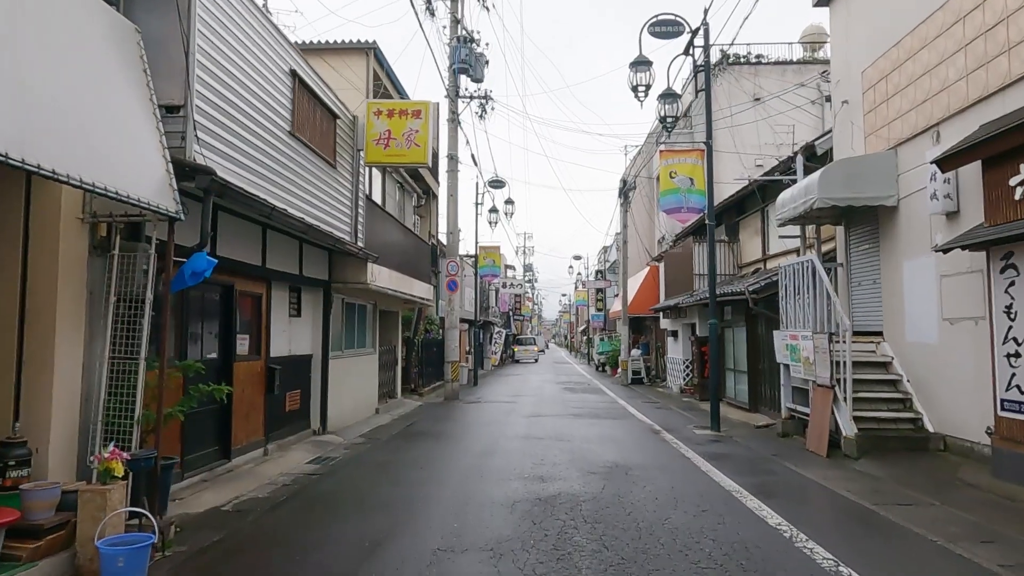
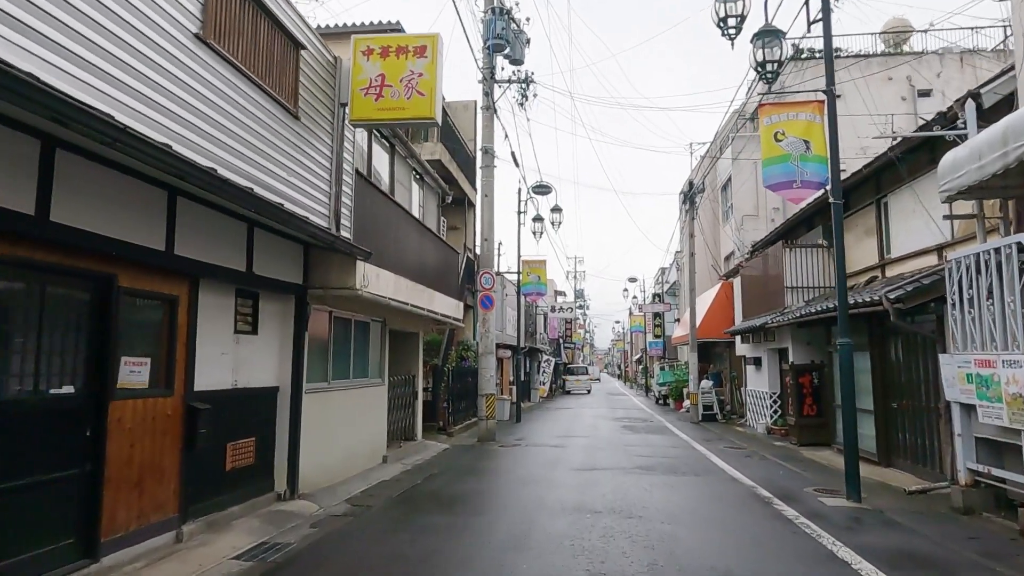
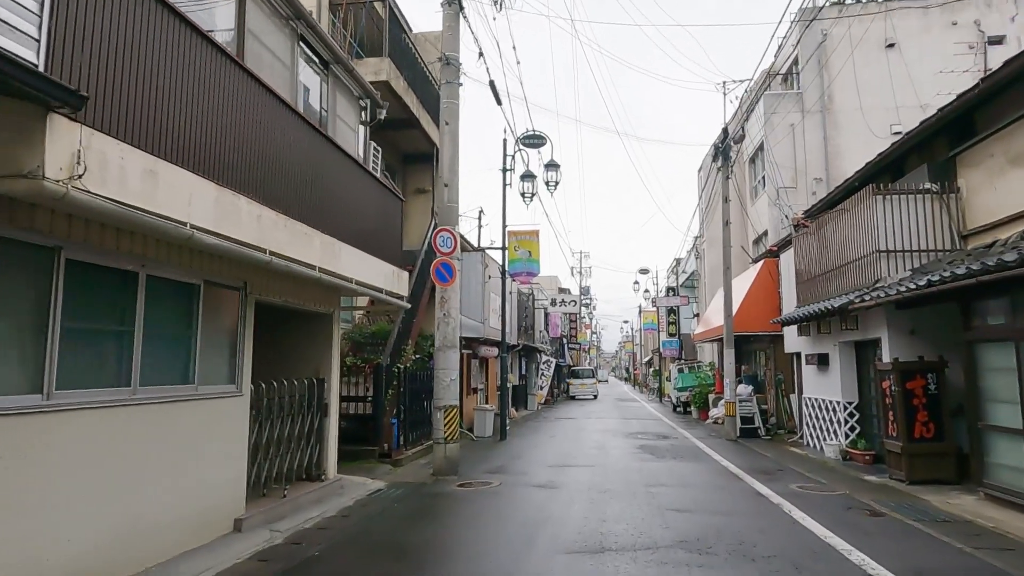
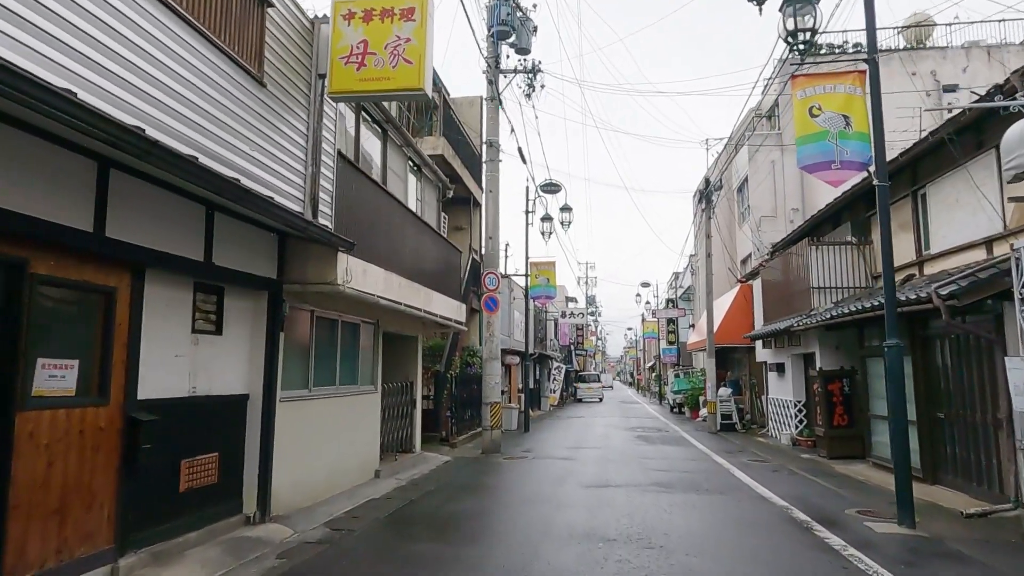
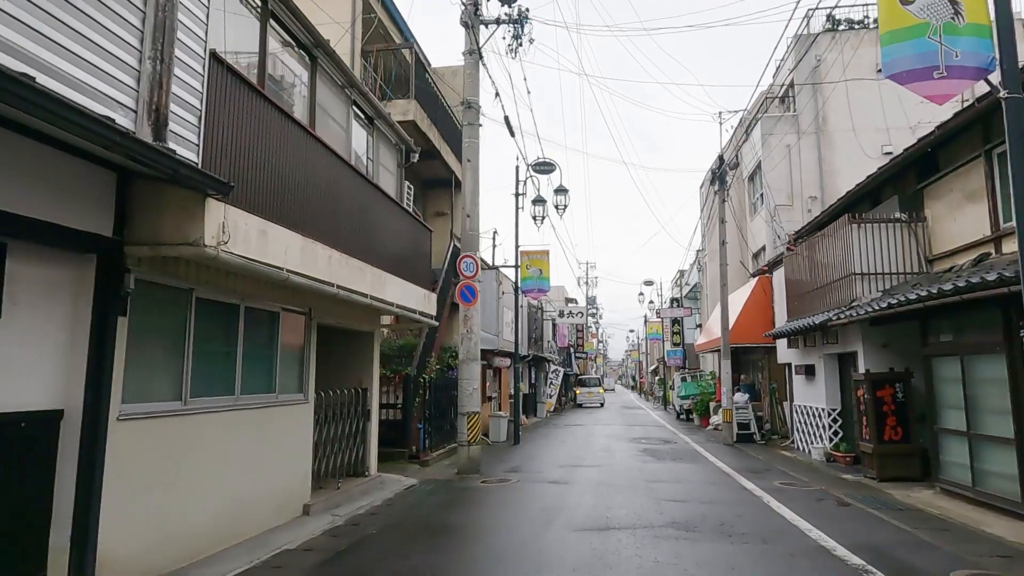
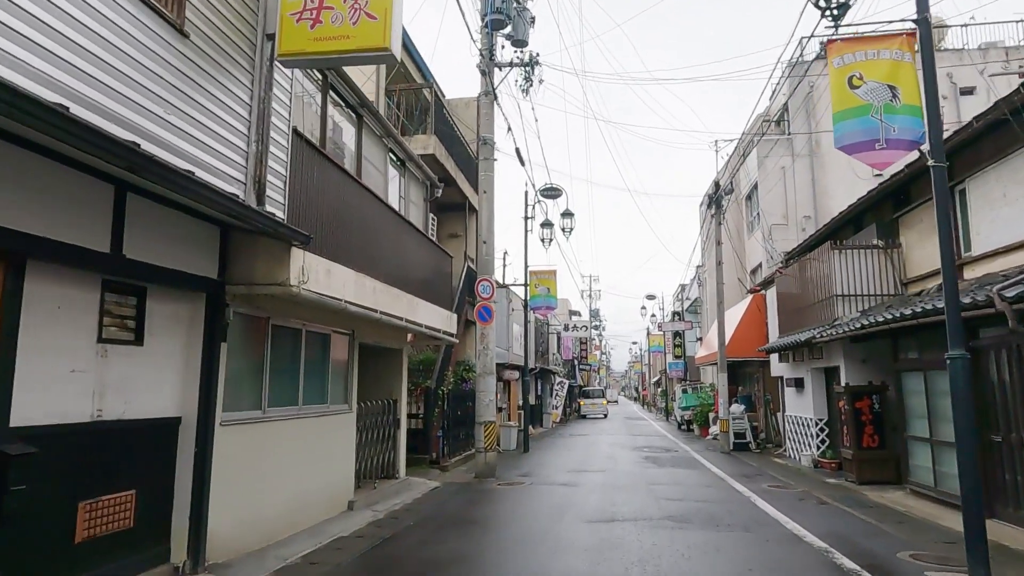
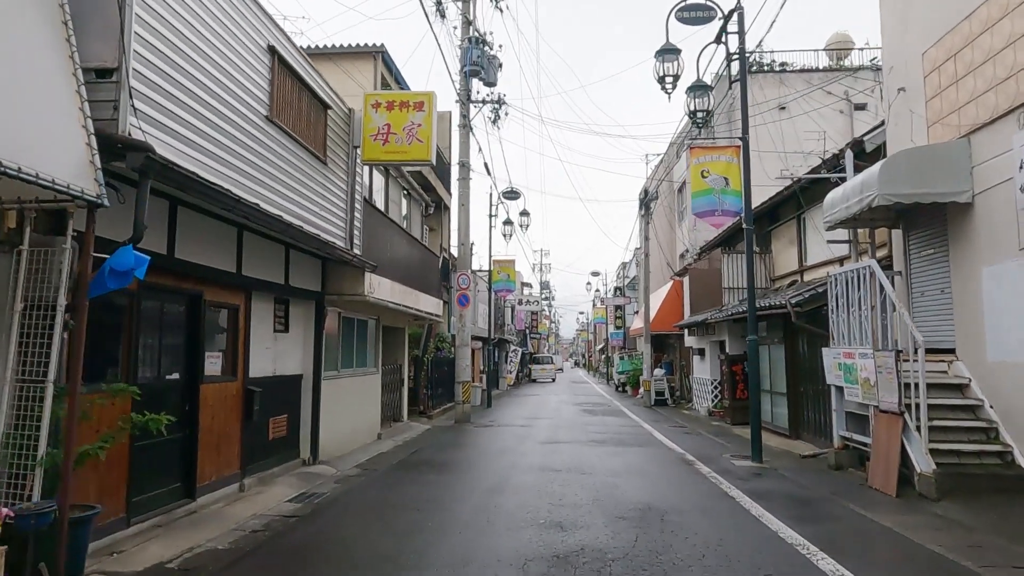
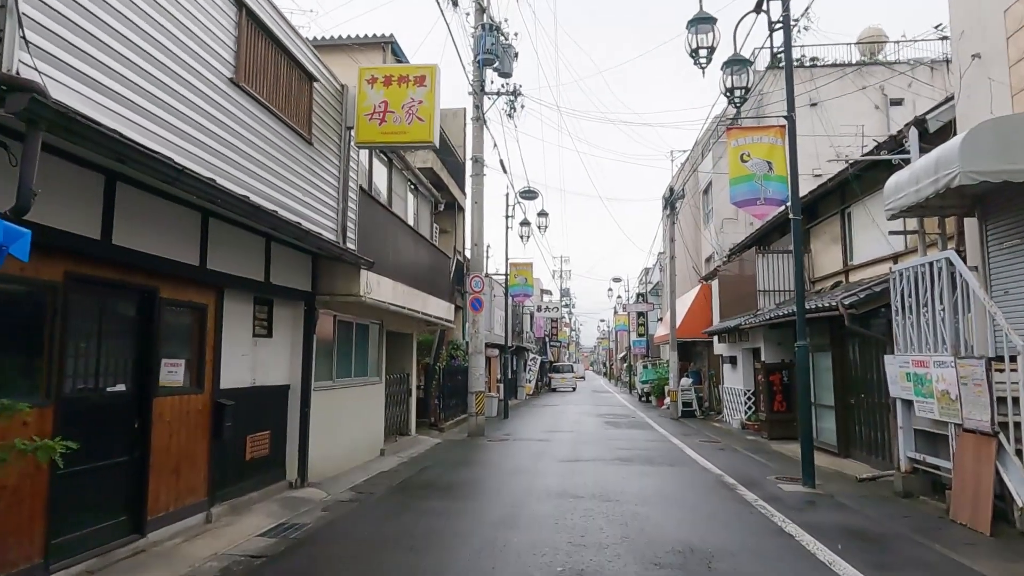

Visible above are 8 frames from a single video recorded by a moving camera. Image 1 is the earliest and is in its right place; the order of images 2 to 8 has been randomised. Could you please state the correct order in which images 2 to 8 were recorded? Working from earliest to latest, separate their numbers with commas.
7, 8, 2, 4, 6, 5, 3
